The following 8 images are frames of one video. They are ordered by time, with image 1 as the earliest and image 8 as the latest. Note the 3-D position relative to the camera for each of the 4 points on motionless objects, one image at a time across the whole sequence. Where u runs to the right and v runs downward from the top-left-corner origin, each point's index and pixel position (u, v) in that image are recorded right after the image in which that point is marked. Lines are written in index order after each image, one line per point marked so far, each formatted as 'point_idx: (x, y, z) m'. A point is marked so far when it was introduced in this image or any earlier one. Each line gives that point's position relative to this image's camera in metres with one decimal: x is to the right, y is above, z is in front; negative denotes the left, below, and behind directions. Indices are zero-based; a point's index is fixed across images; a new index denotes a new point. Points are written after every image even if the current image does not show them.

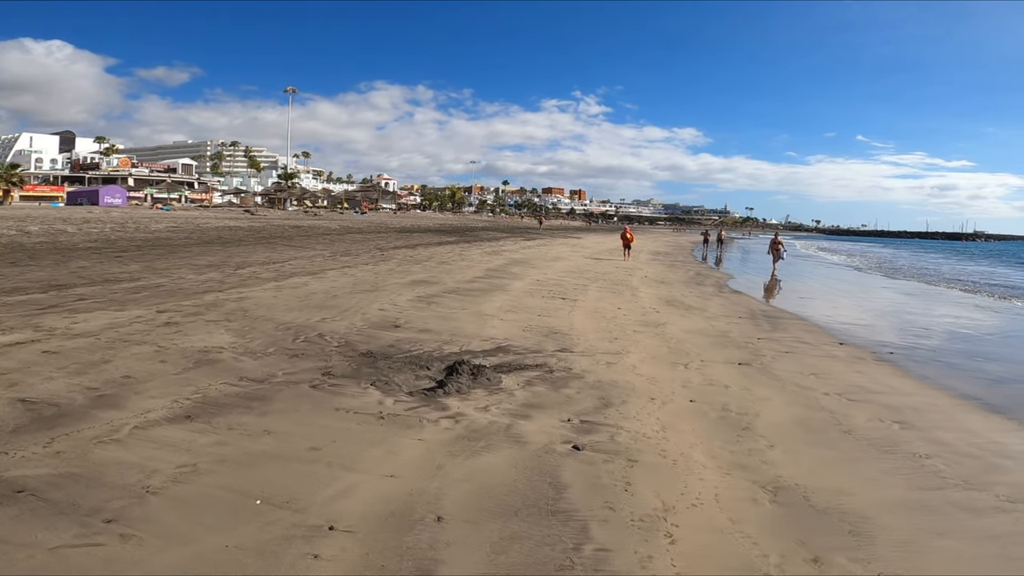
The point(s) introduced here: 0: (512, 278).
0: (0.0, +0.3, +14.0) m
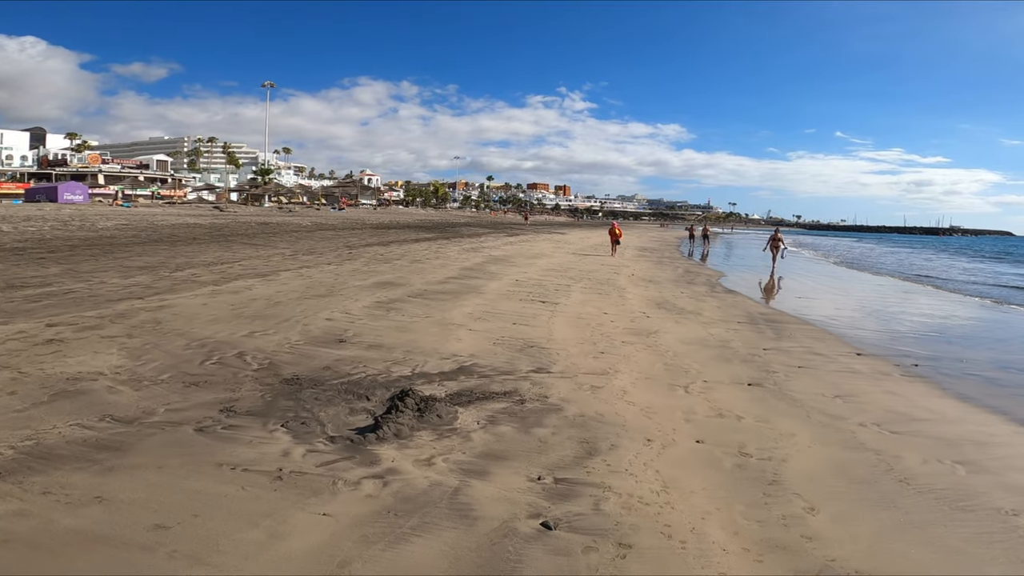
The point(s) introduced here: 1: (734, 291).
0: (-0.6, +0.3, +12.7) m
1: (+6.4, 0.0, +15.1) m
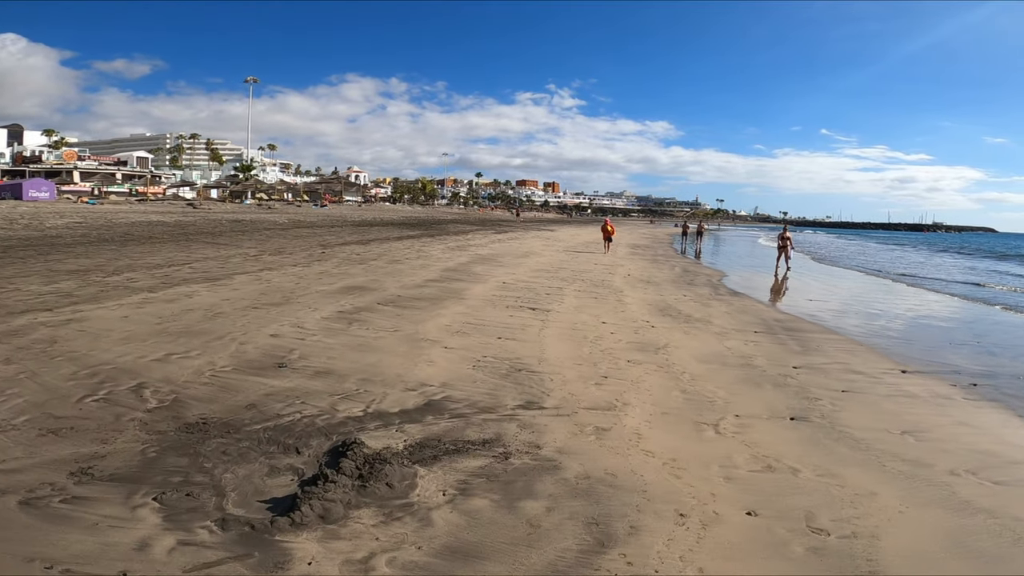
0: (-0.9, +0.2, +11.4) m
1: (+6.0, 0.0, +13.9) m
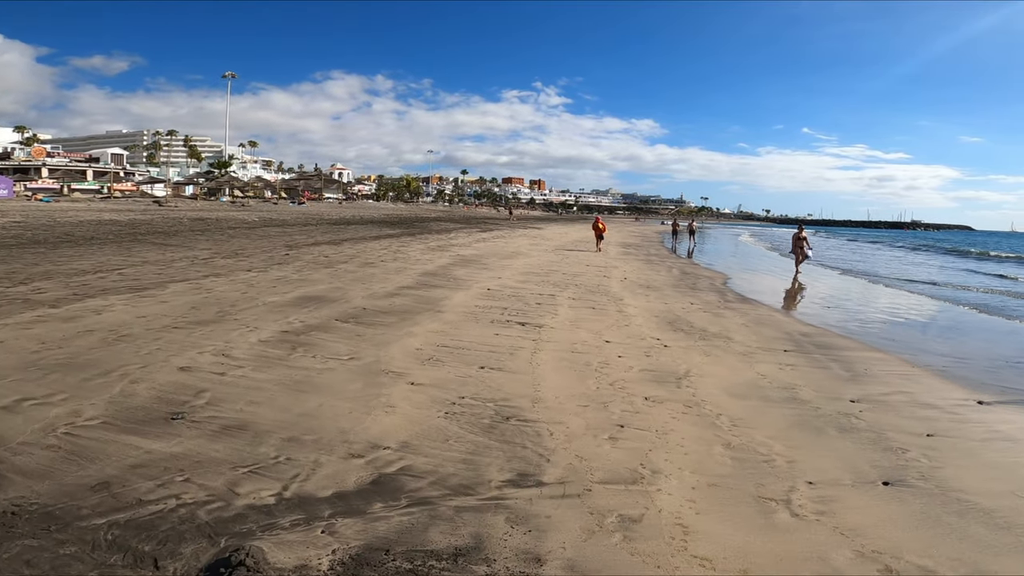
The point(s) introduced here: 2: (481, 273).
0: (-1.1, +0.1, +10.0) m
1: (+5.7, -0.1, +12.7) m
2: (-0.7, +0.3, +11.7) m
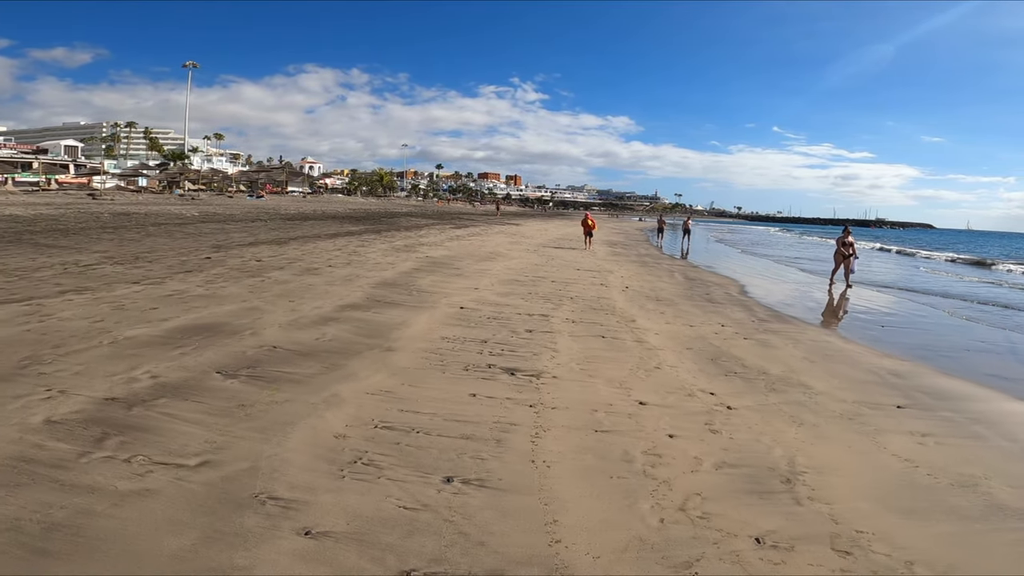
0: (-1.4, -0.2, +7.6) m
1: (+5.3, -0.4, +10.5) m
2: (-1.0, +0.1, +9.2) m
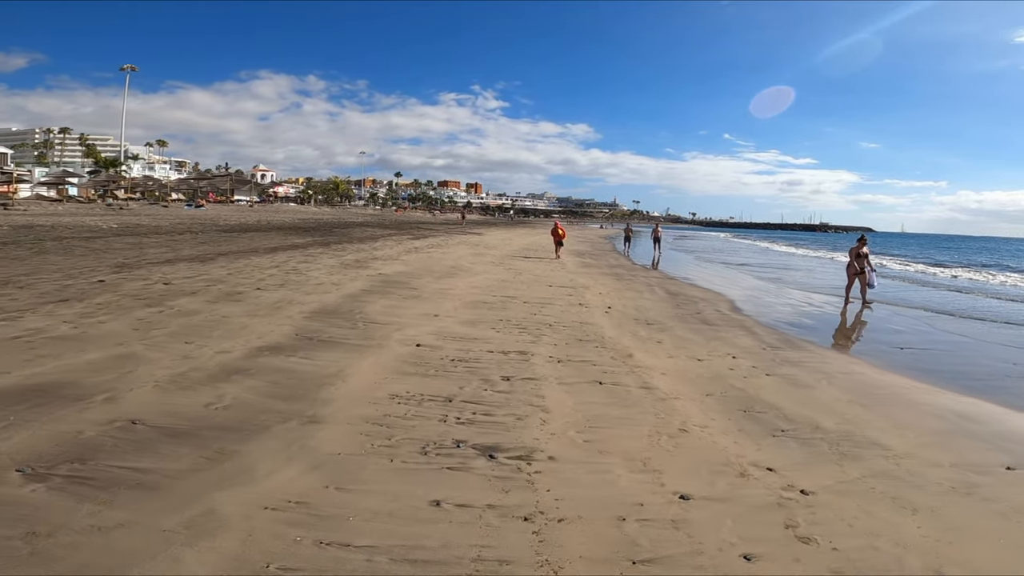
0: (-1.7, -0.5, +5.9) m
1: (+4.7, -0.6, +9.4) m
2: (-1.5, -0.3, +7.6) m
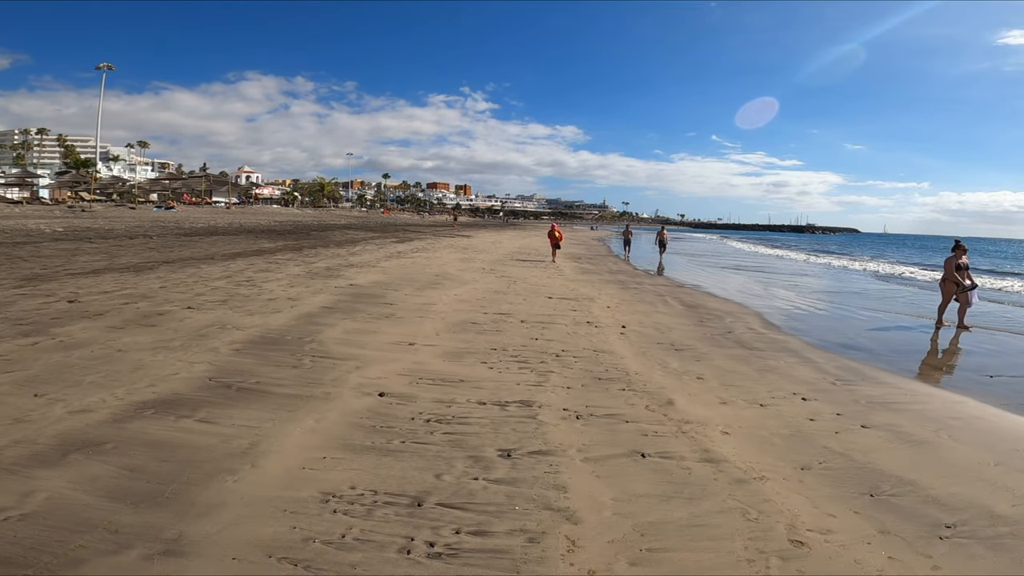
0: (-1.7, -0.7, +4.3) m
1: (+4.7, -0.8, +7.9) m
2: (-1.5, -0.5, +6.0) m
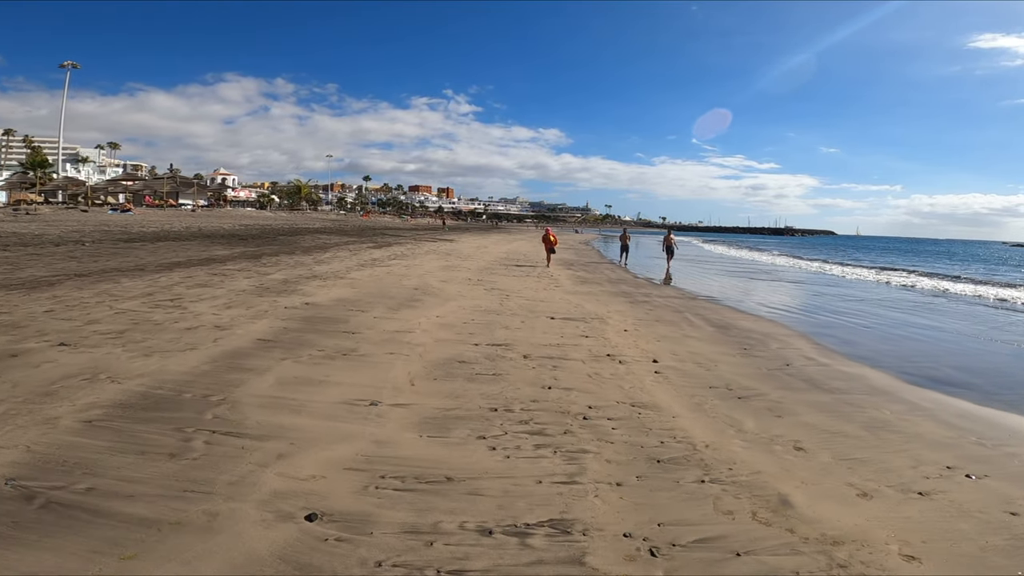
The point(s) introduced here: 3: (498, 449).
0: (-1.6, -1.0, +2.6) m
1: (+4.7, -1.0, +6.3) m
2: (-1.5, -0.7, +4.3) m
3: (-0.1, -1.0, +3.2) m
